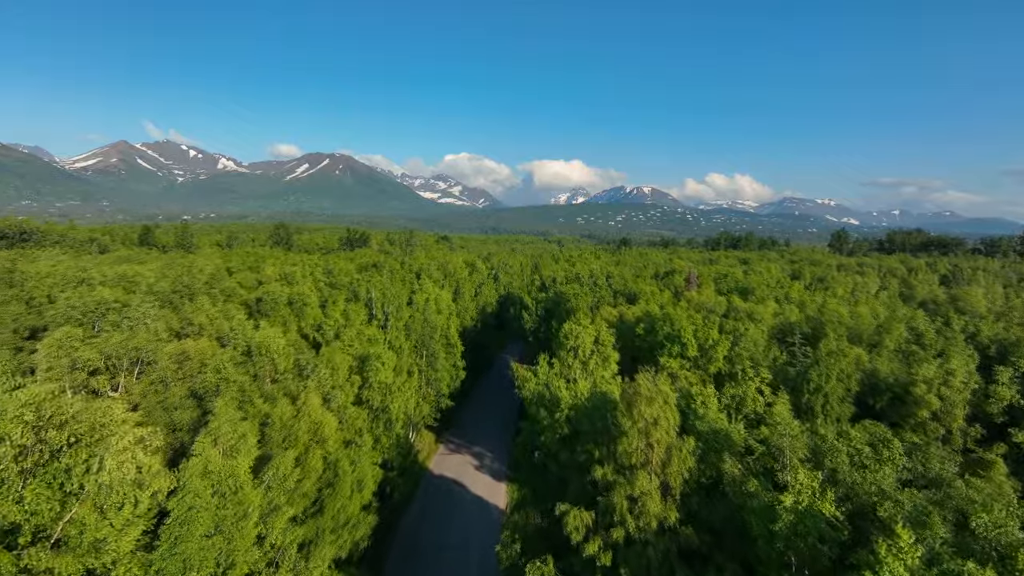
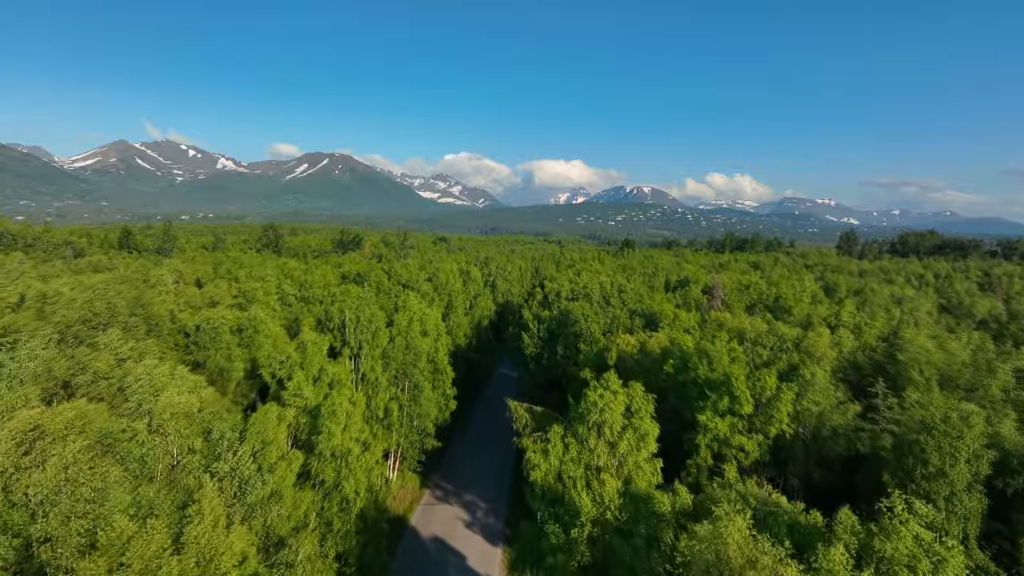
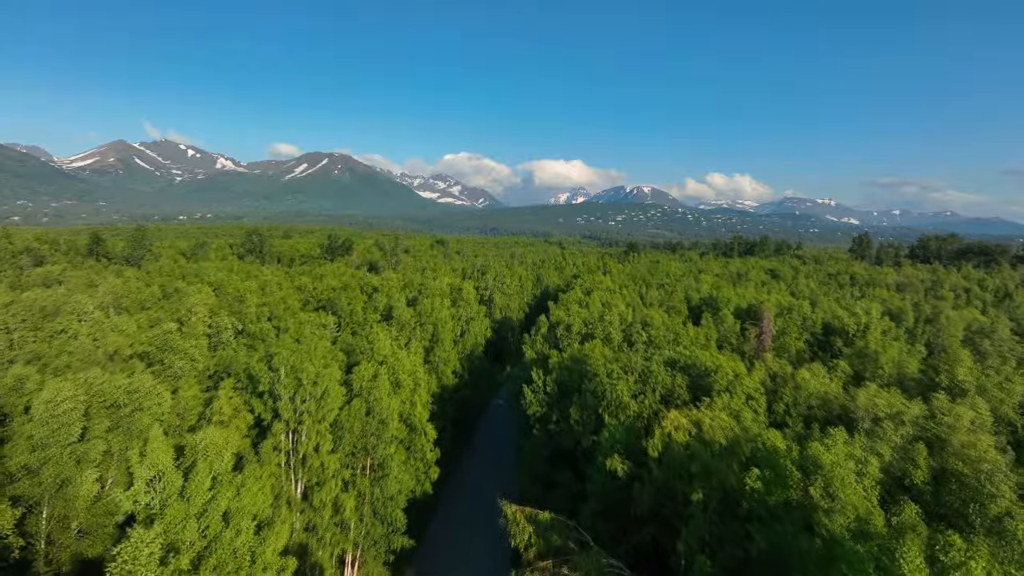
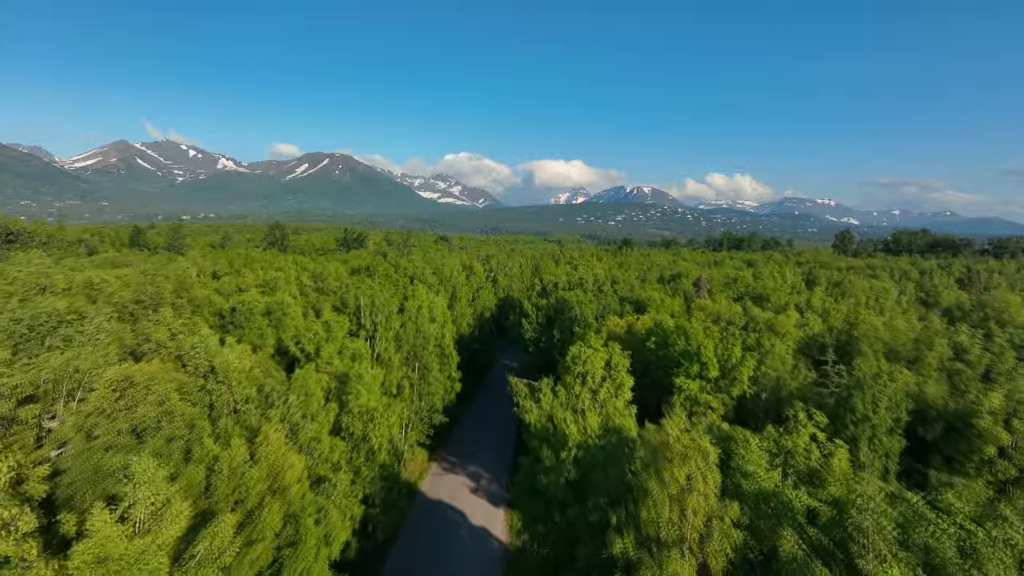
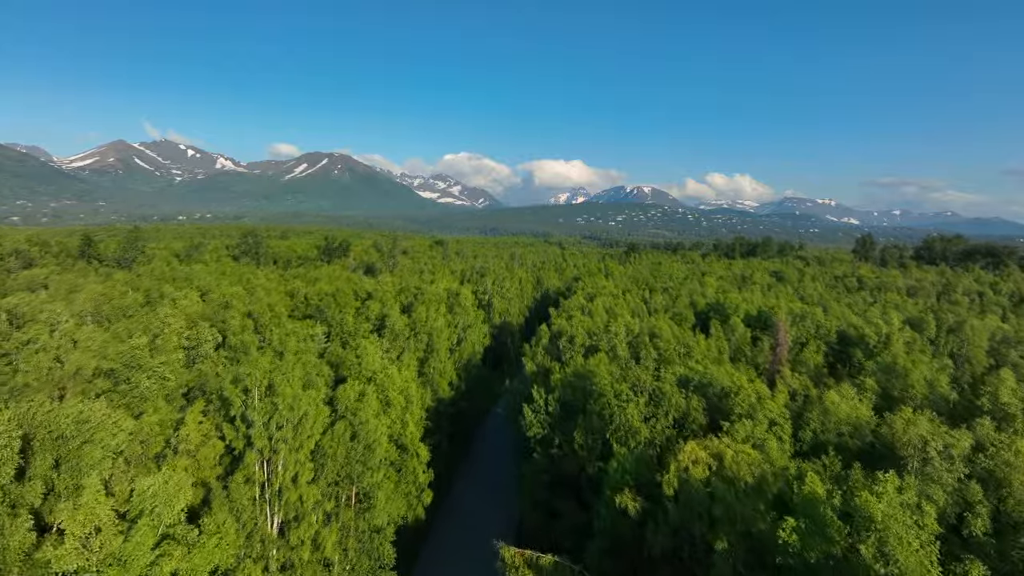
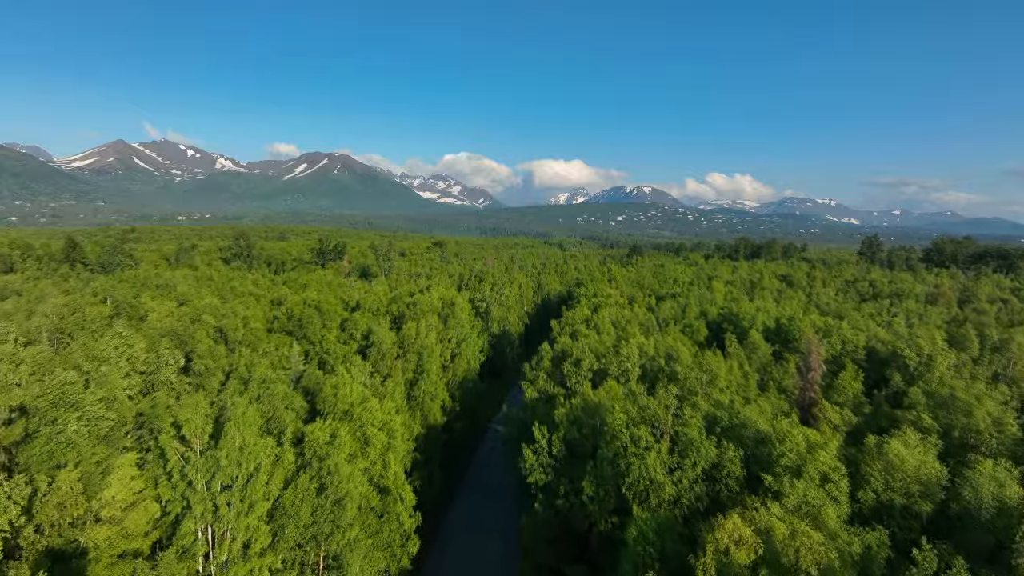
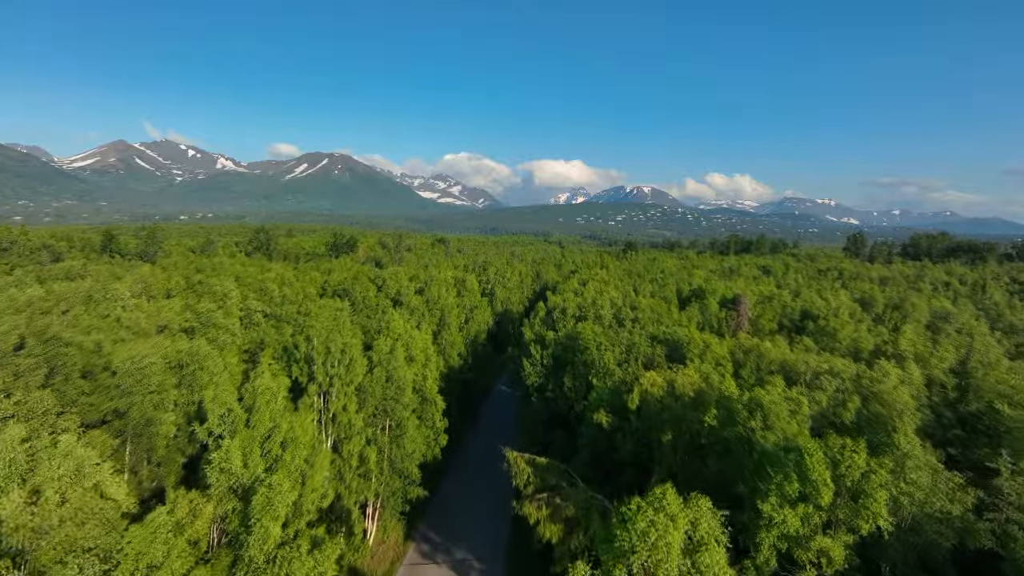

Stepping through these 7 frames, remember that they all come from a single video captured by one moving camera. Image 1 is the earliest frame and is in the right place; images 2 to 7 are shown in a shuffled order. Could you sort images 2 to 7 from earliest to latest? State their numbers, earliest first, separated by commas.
4, 2, 7, 3, 5, 6
